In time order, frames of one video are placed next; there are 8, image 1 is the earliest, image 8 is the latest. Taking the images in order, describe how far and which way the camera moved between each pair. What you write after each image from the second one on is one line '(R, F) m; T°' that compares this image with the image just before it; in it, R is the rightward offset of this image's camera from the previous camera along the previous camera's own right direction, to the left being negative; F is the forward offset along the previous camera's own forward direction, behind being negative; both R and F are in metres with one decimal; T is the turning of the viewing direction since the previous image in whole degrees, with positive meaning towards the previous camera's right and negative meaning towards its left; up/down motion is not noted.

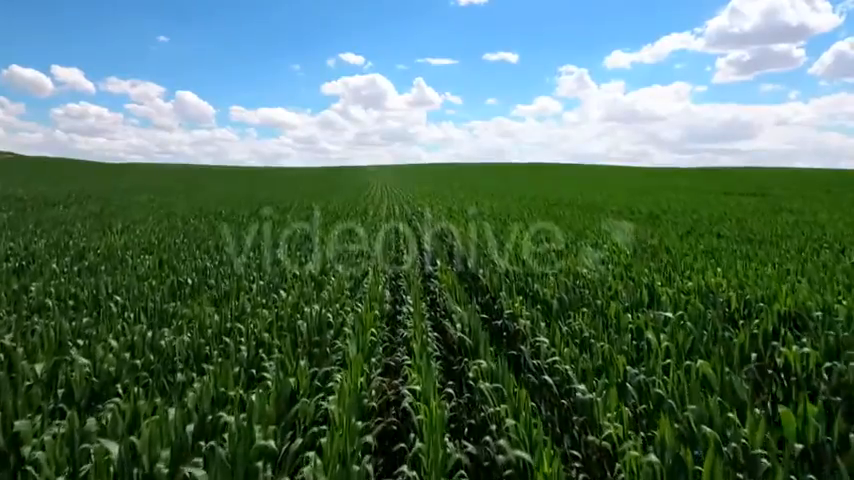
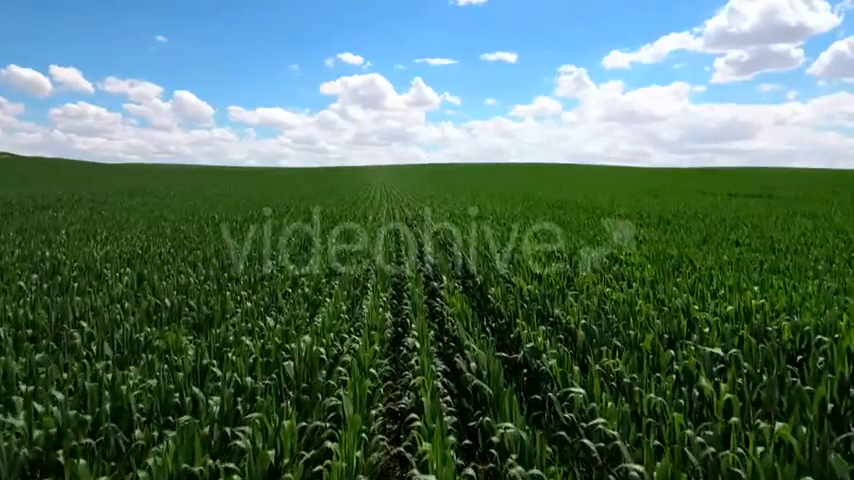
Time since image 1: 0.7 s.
(-0.1, +0.8) m; 0°
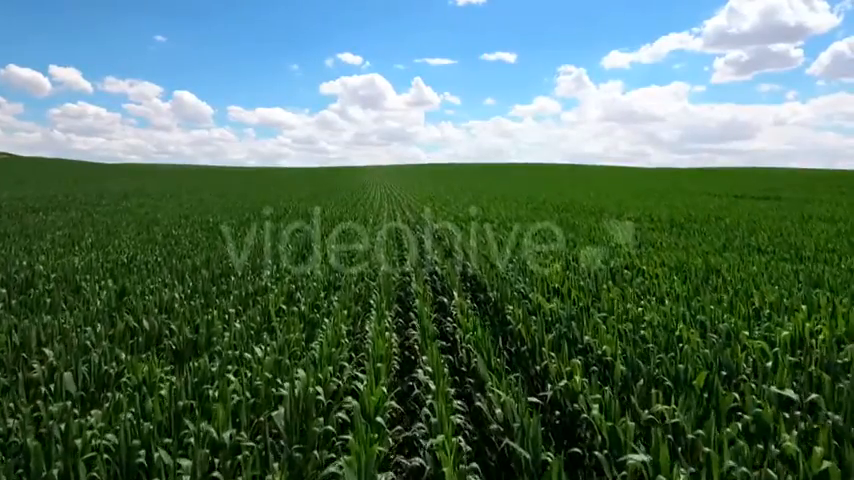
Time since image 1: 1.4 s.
(-0.1, +0.7) m; 0°
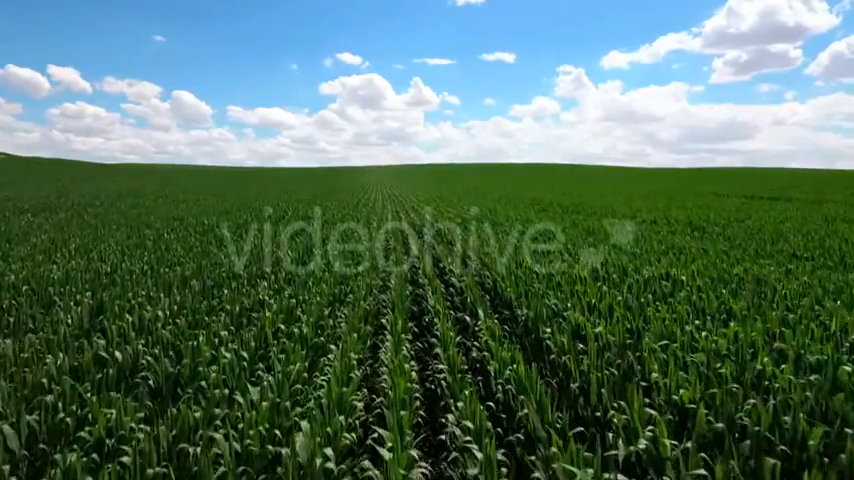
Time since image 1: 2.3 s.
(-0.2, +1.0) m; 0°
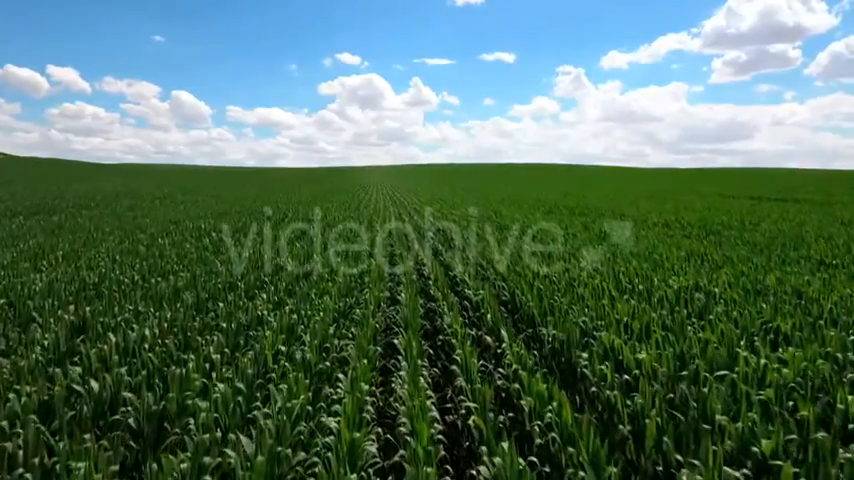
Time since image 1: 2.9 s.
(-0.1, +0.6) m; 0°
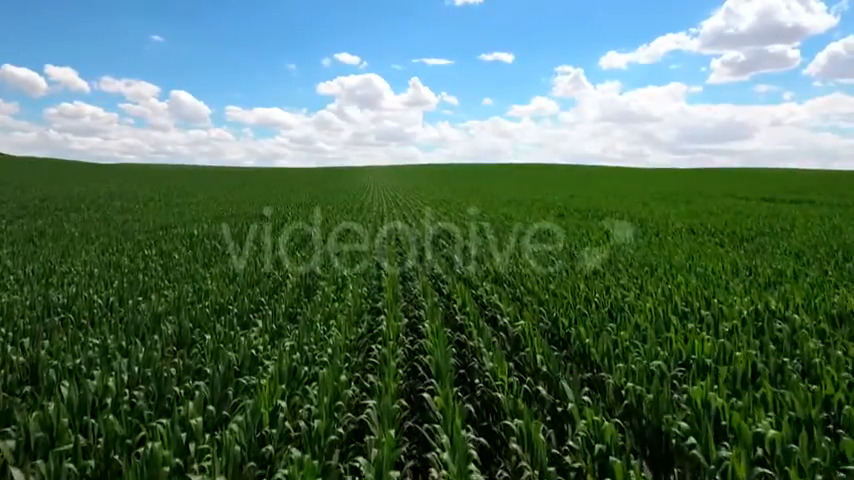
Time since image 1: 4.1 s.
(-0.3, +1.3) m; 0°
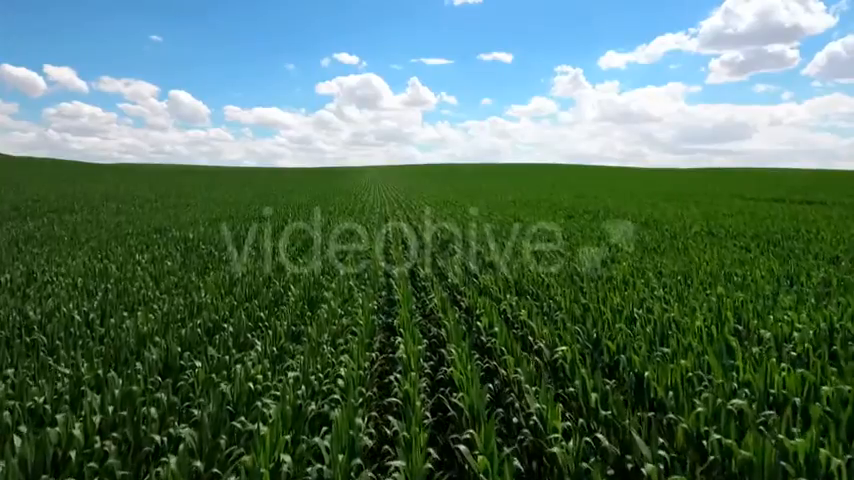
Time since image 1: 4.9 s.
(-0.2, +0.9) m; 0°
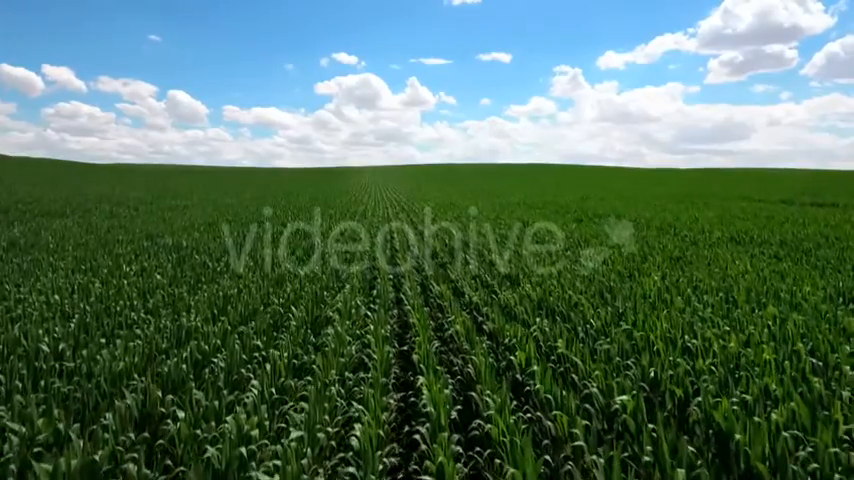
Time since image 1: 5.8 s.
(-0.2, +0.9) m; 0°
